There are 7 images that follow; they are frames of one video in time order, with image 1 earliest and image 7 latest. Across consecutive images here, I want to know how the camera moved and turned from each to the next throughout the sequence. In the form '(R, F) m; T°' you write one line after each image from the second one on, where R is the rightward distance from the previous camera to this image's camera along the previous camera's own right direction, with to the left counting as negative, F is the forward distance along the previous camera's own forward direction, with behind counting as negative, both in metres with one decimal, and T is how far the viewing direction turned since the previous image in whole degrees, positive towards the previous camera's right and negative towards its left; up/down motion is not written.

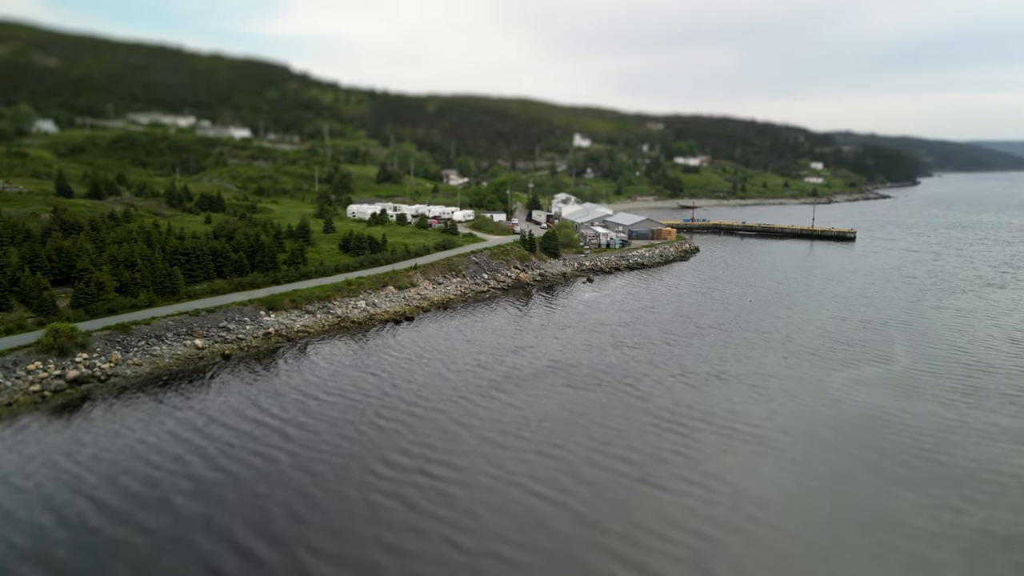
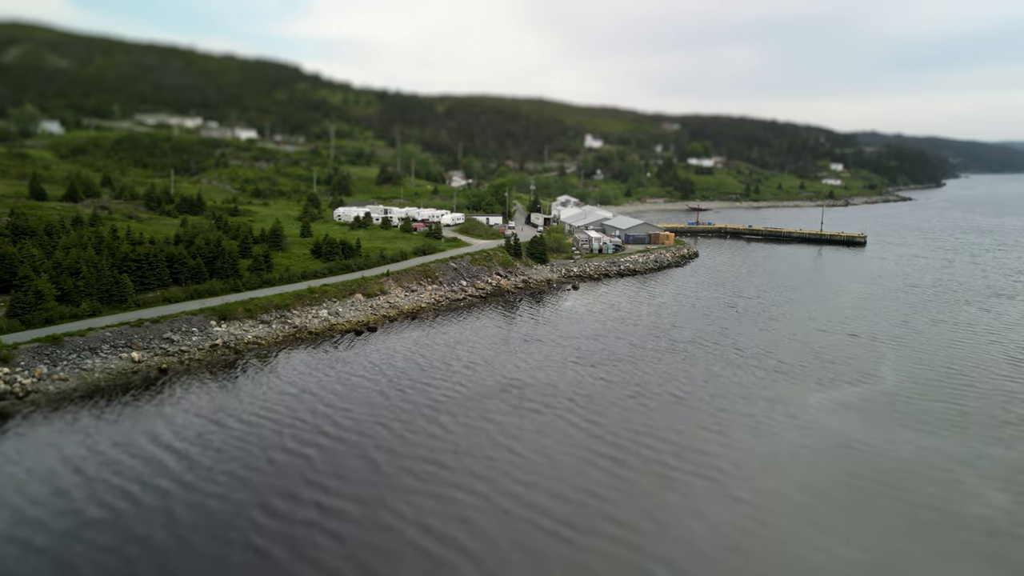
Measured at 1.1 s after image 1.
(+2.2, +1.8) m; -2°
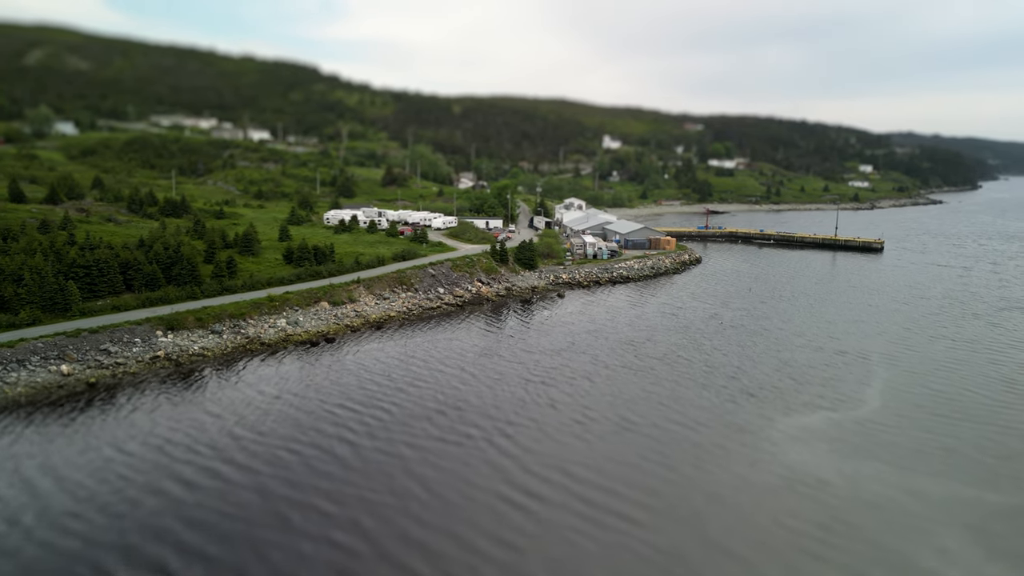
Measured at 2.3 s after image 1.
(+2.5, +1.8) m; -2°
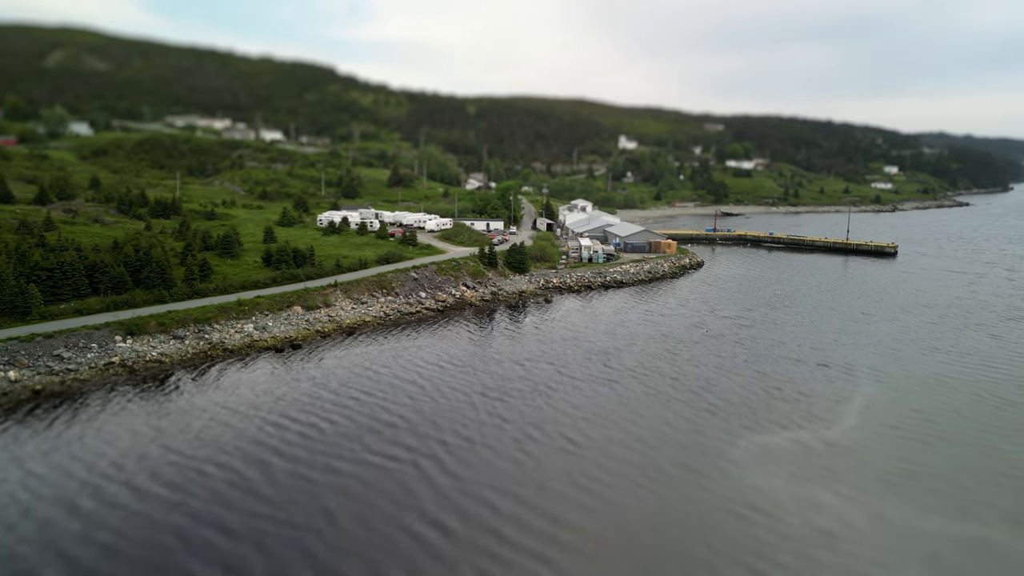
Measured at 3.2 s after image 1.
(+2.0, +1.1) m; -2°
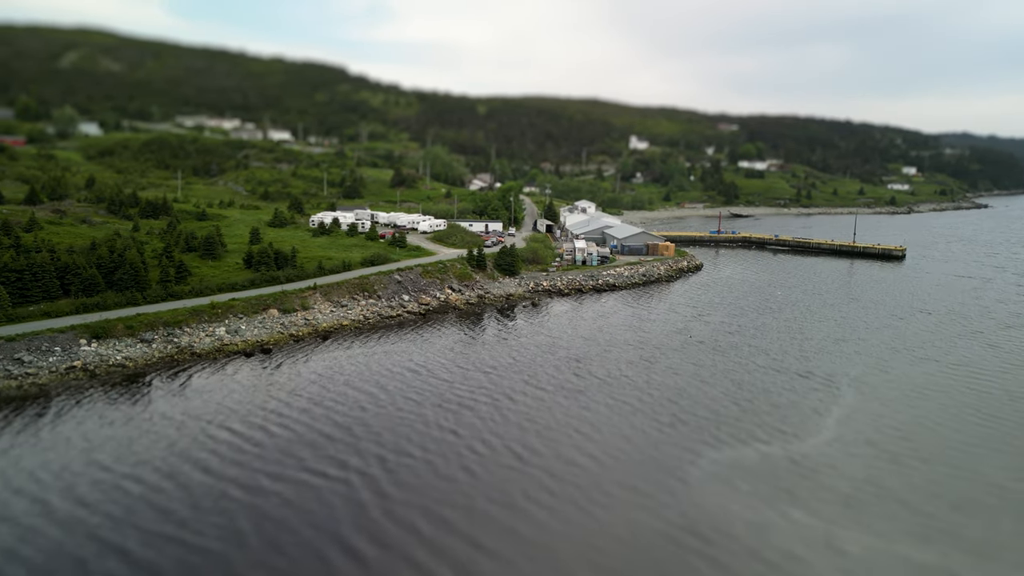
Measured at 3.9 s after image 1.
(+1.6, +0.8) m; -1°
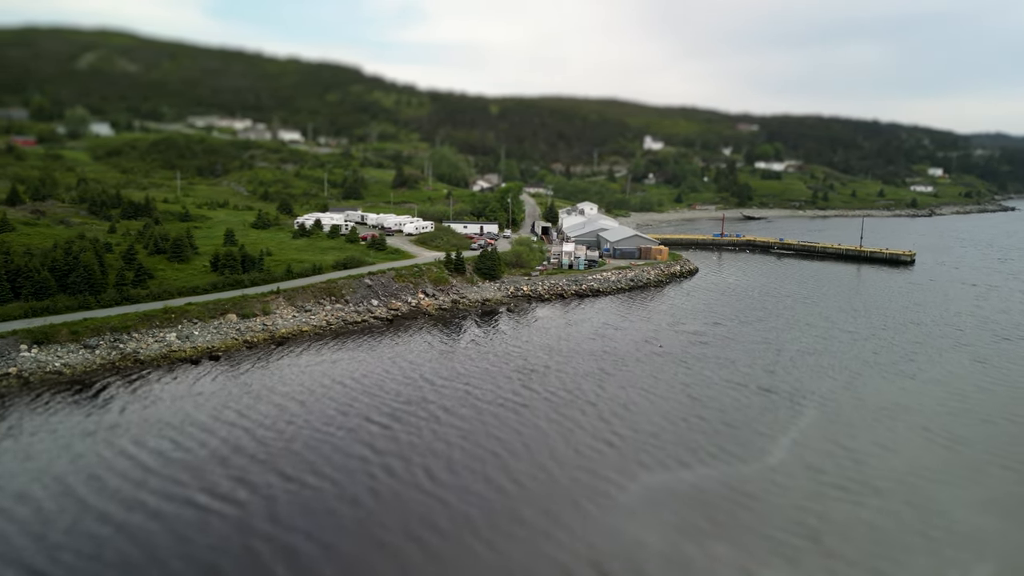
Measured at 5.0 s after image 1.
(+2.4, +1.3) m; -2°
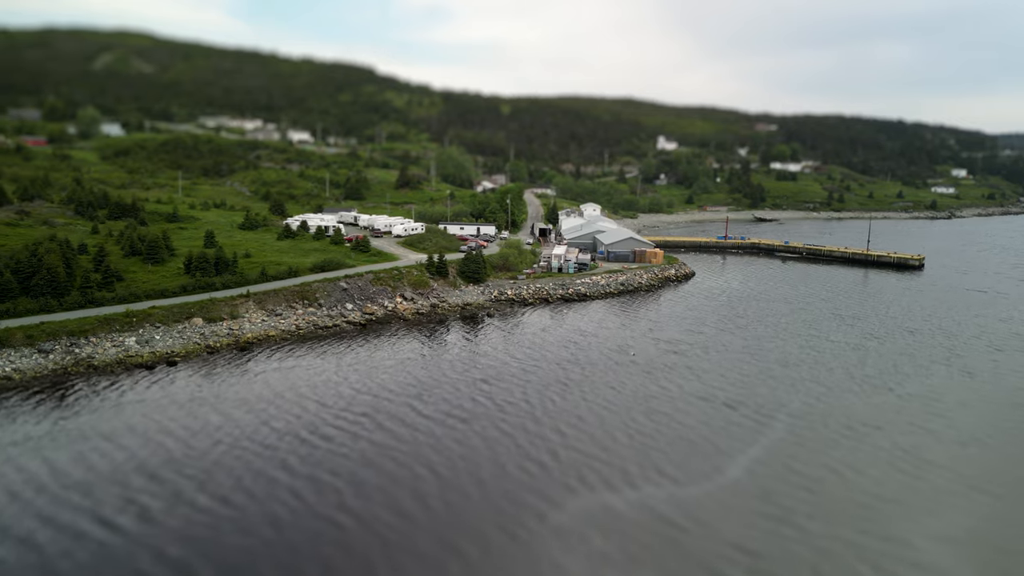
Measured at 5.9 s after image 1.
(+2.0, +1.0) m; -2°
